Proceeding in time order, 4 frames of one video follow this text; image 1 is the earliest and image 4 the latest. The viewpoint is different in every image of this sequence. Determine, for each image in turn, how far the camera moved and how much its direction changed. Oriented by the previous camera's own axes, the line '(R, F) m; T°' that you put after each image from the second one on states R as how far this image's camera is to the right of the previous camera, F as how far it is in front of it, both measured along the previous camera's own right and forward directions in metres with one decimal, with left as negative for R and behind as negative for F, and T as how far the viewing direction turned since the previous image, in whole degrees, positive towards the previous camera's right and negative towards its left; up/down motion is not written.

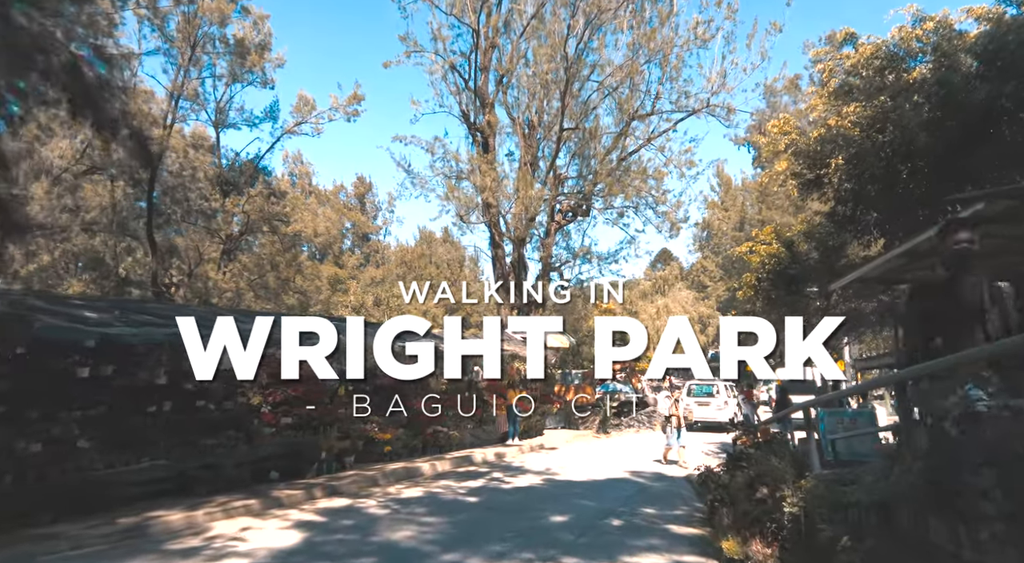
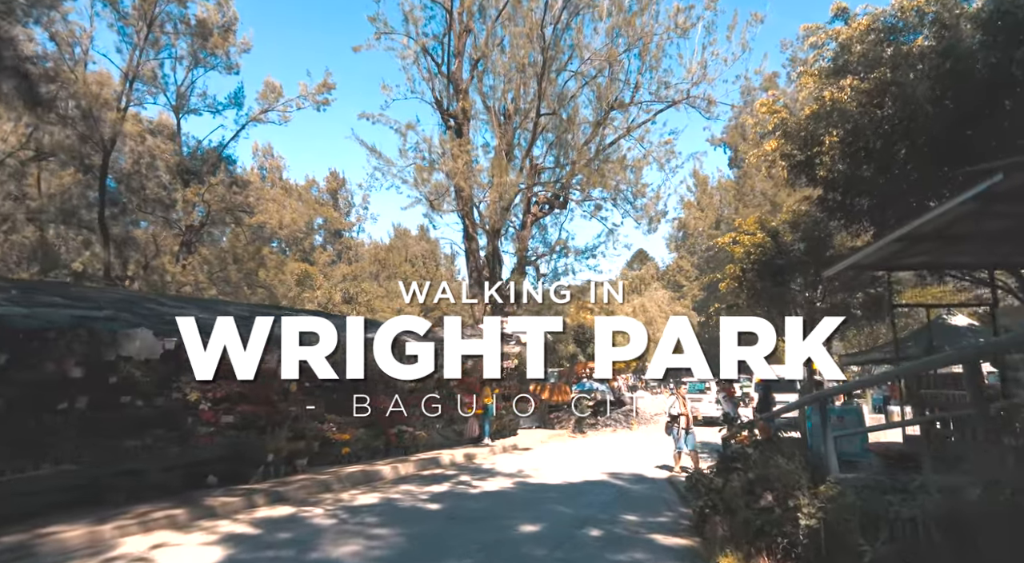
(+0.1, +1.0) m; +2°
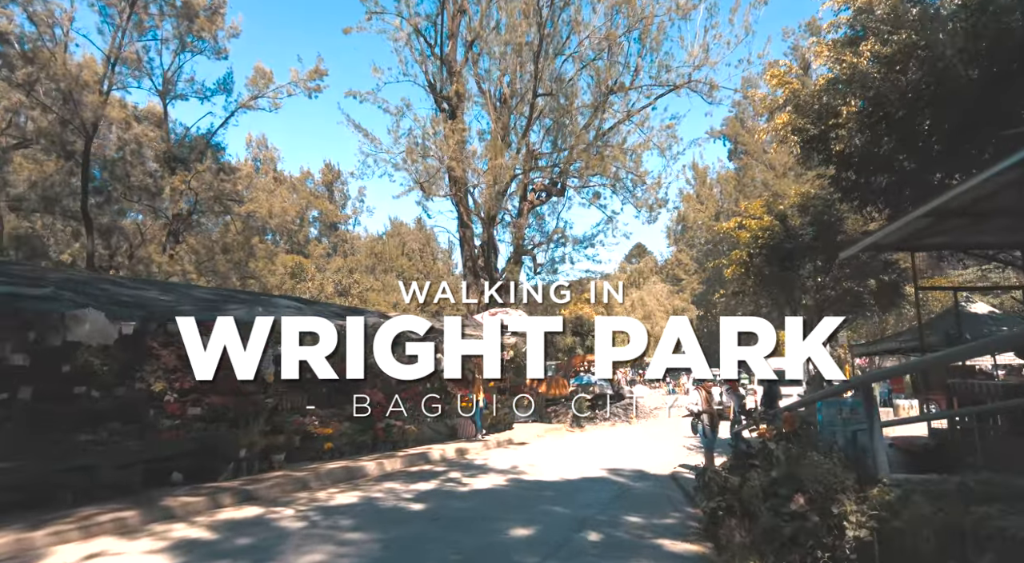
(+0.1, +0.8) m; 0°
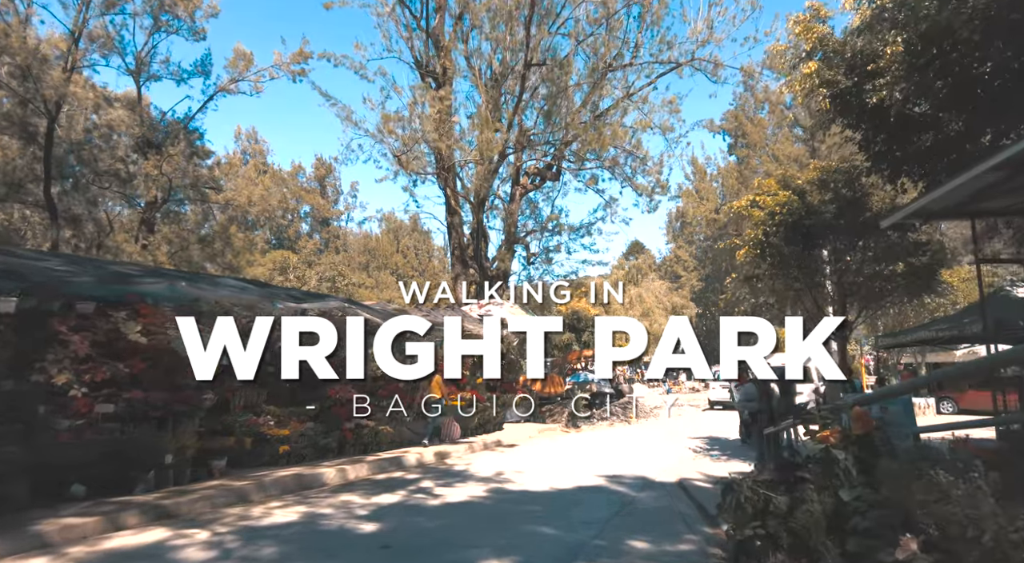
(+0.2, +1.5) m; 0°
